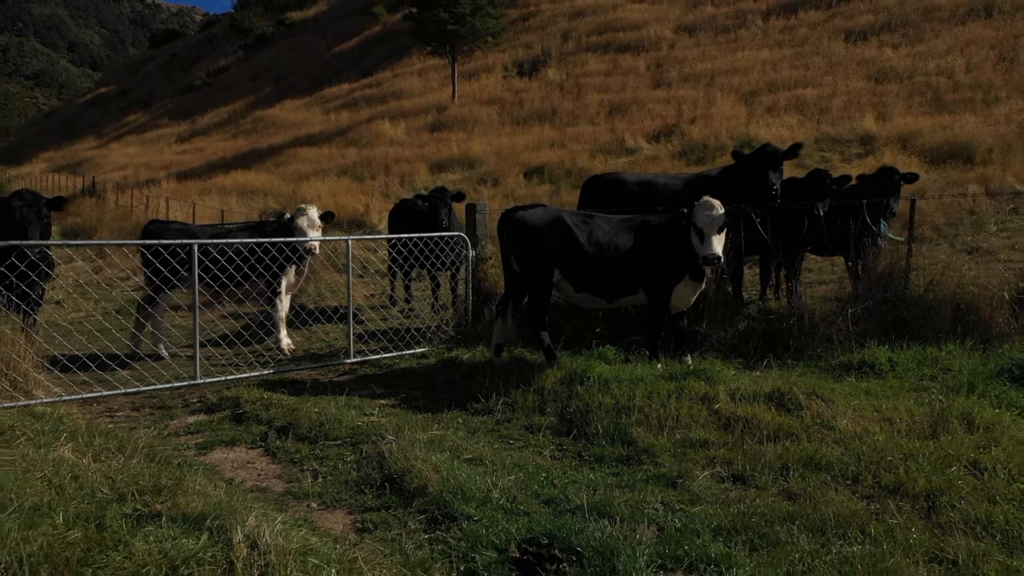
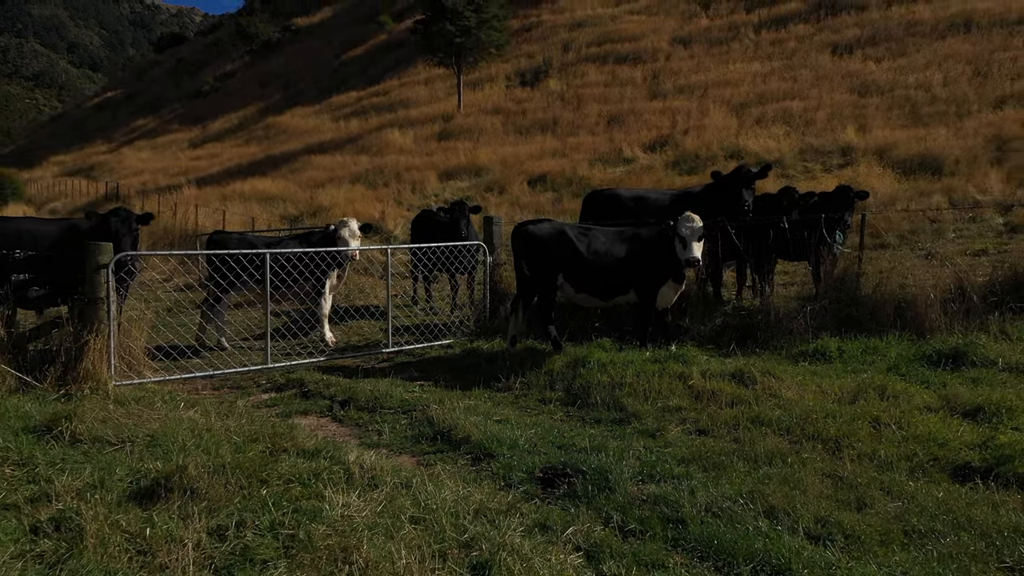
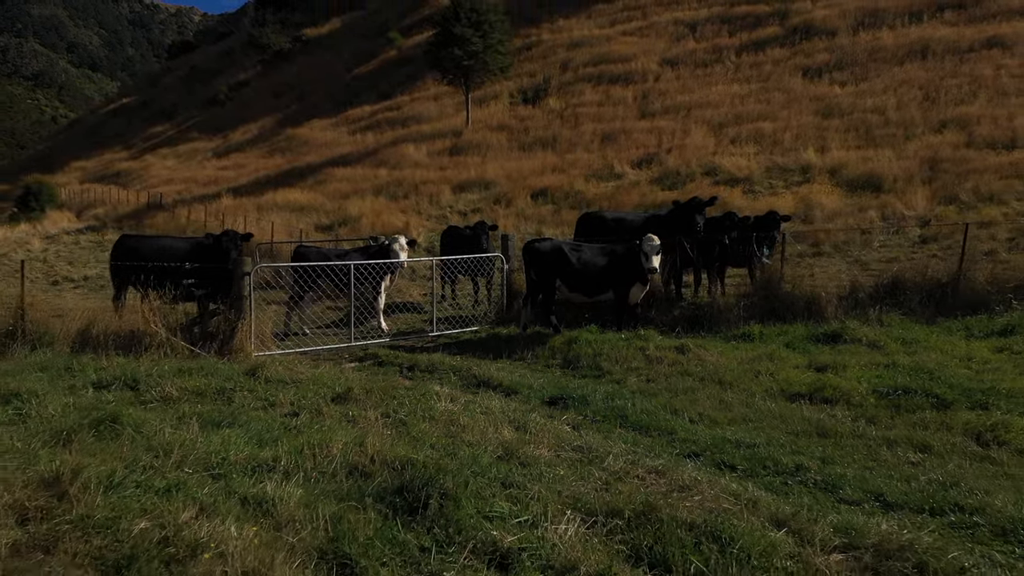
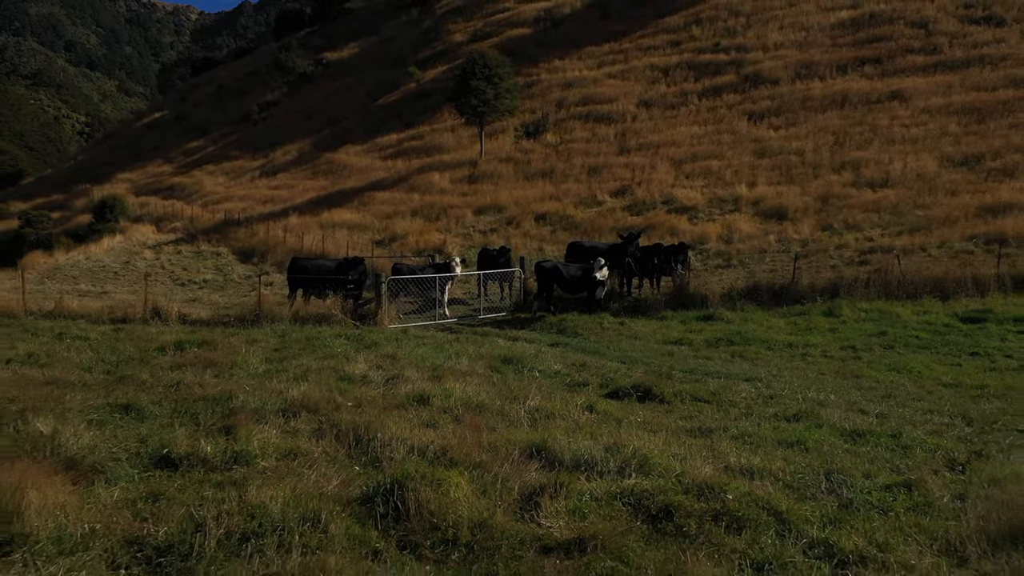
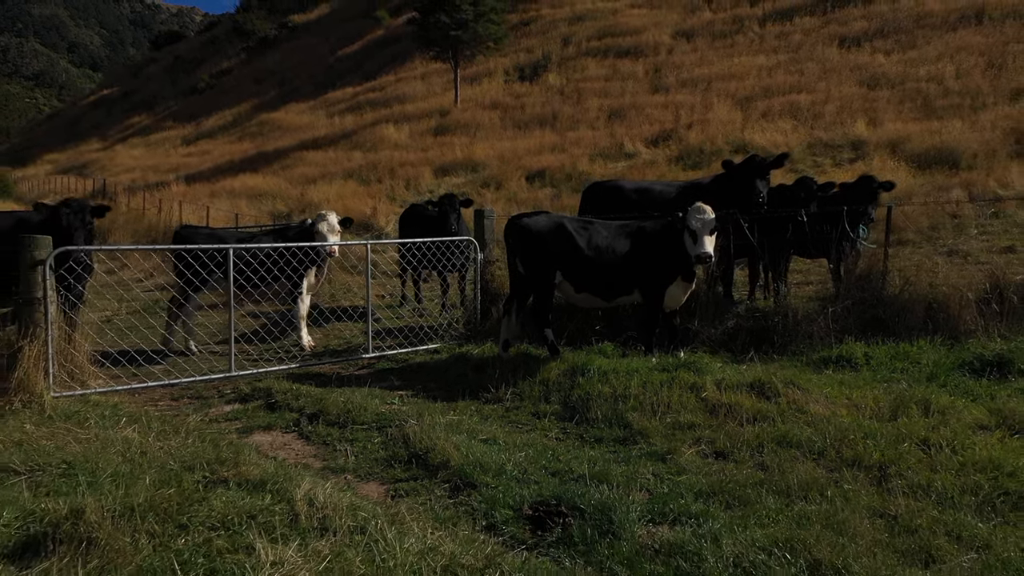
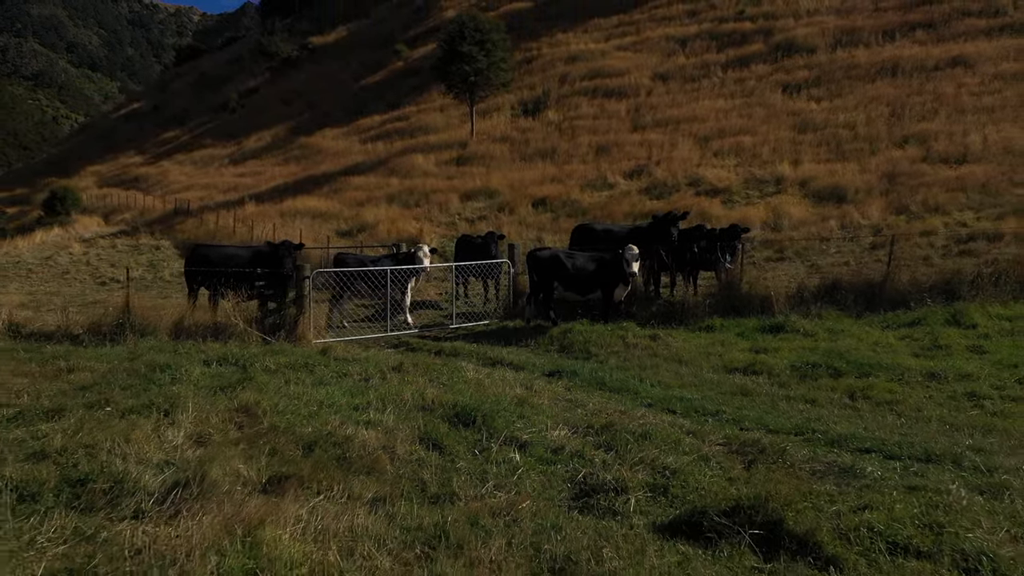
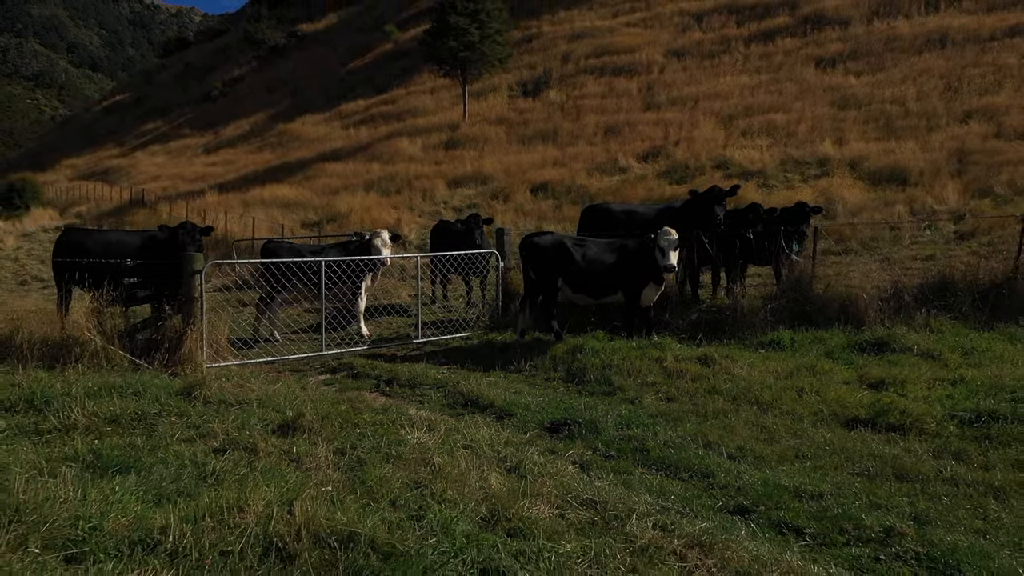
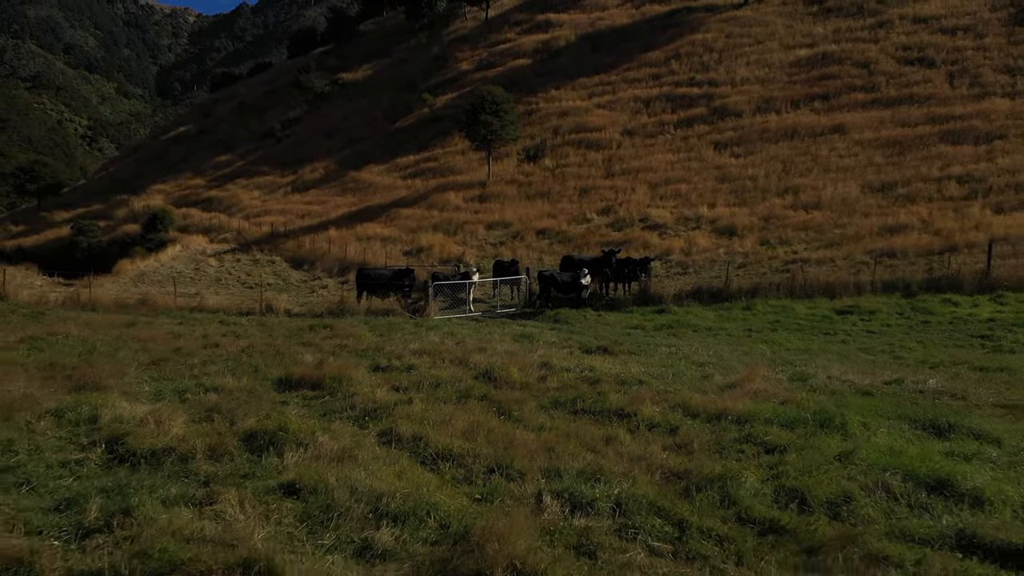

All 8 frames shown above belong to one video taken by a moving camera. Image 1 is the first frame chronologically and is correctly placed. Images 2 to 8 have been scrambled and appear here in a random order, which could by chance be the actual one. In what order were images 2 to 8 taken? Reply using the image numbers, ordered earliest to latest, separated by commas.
5, 2, 7, 3, 6, 4, 8
